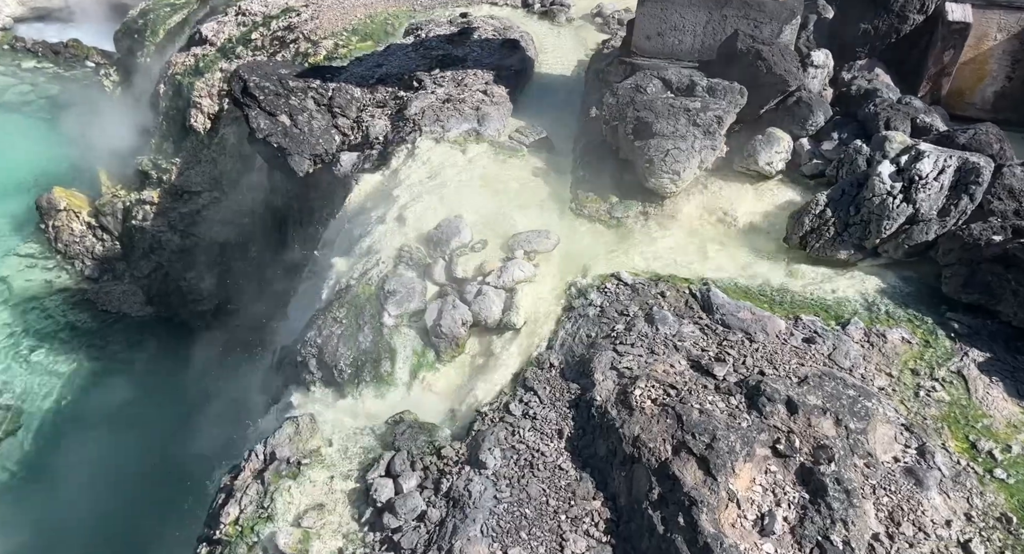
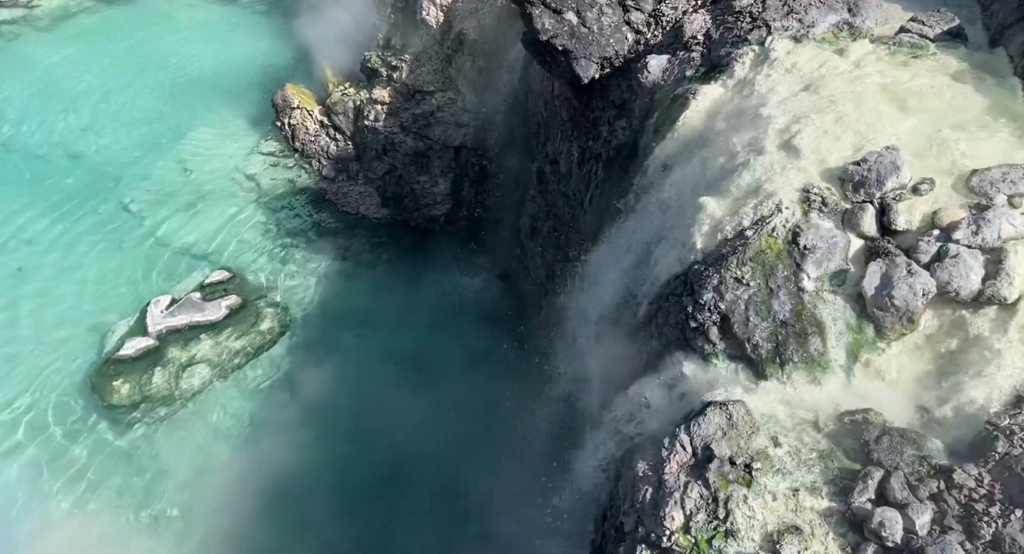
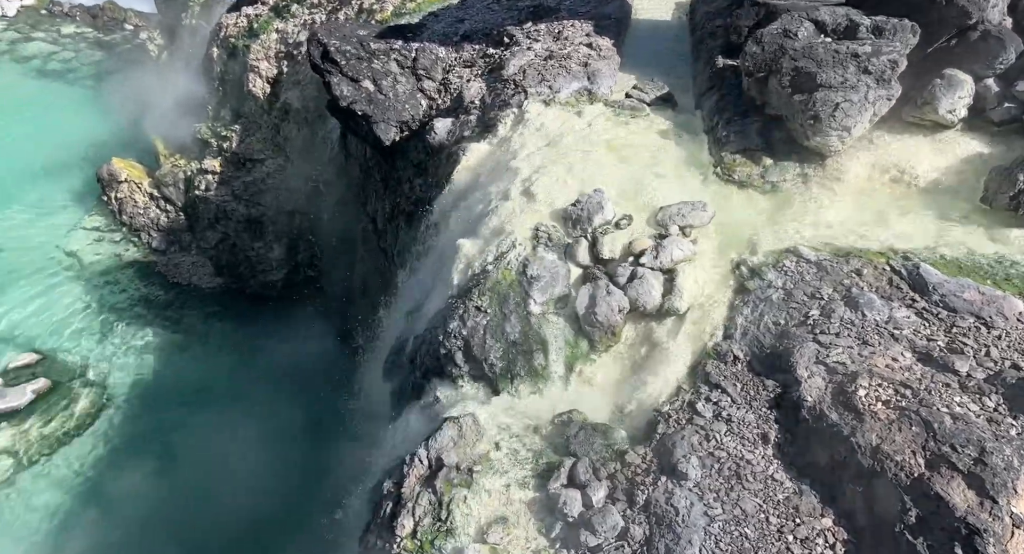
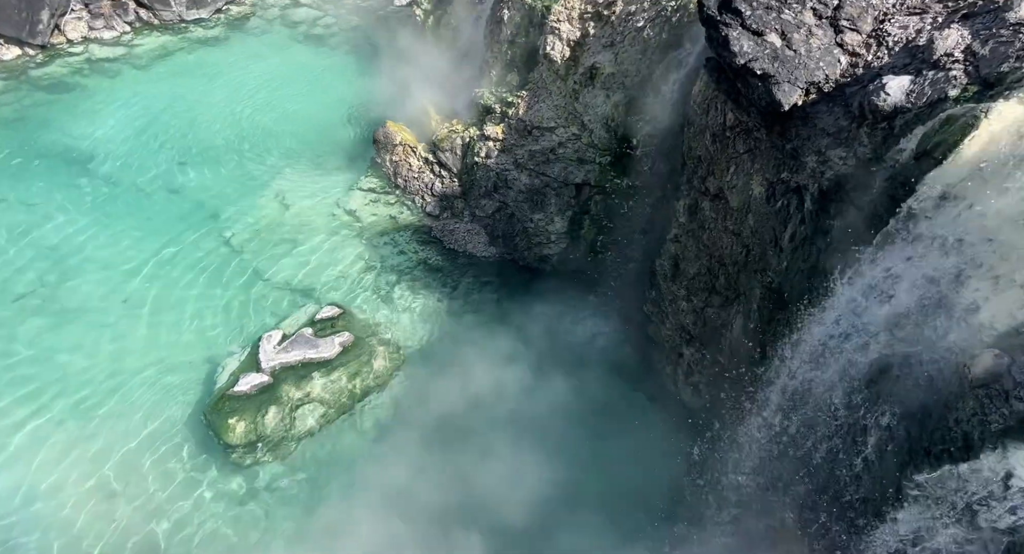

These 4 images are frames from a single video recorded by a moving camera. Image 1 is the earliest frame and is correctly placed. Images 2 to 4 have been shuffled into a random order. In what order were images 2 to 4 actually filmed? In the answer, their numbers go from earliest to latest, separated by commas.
3, 2, 4
